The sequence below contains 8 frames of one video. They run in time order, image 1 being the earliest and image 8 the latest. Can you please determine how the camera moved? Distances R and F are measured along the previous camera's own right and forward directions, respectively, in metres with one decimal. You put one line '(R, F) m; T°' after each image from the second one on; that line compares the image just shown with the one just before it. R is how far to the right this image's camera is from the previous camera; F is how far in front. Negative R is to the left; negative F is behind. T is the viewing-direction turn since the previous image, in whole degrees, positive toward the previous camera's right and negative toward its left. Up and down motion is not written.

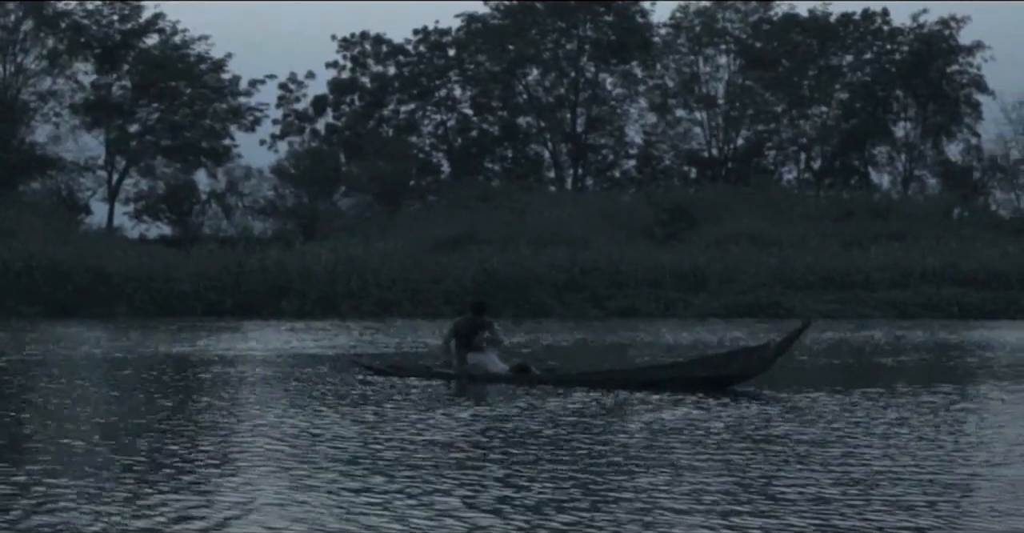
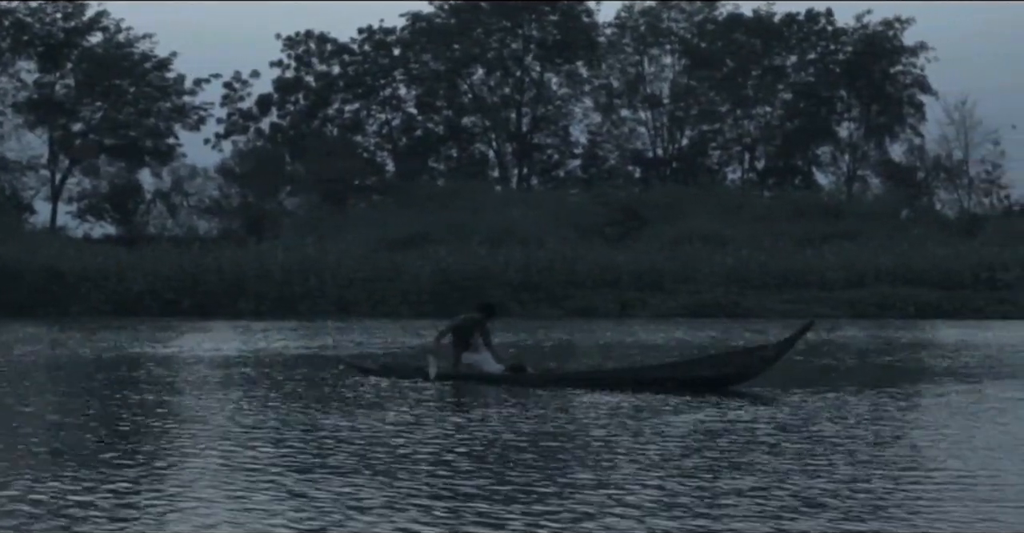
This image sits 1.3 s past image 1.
(-0.4, +0.1) m; +2°
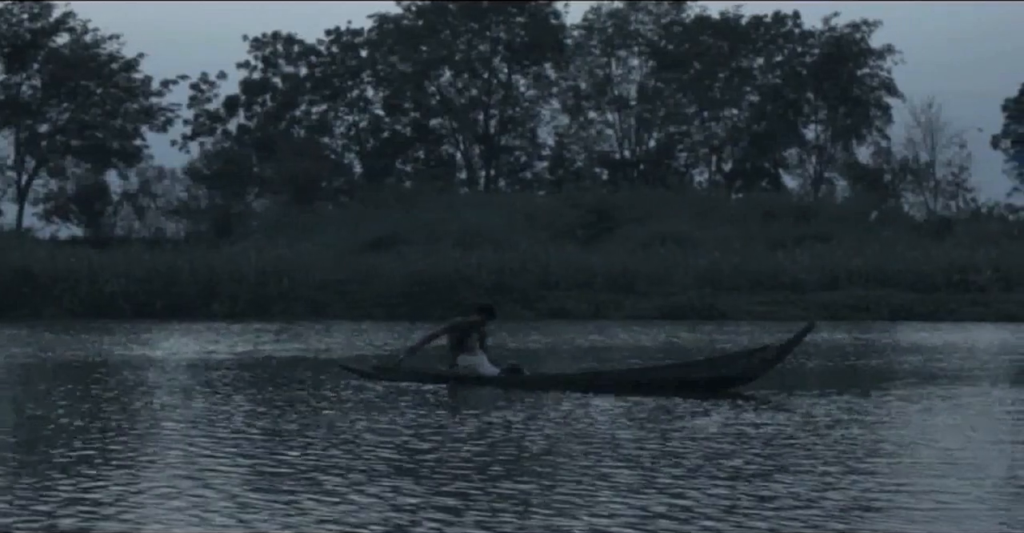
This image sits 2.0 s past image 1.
(-0.3, +0.1) m; +1°
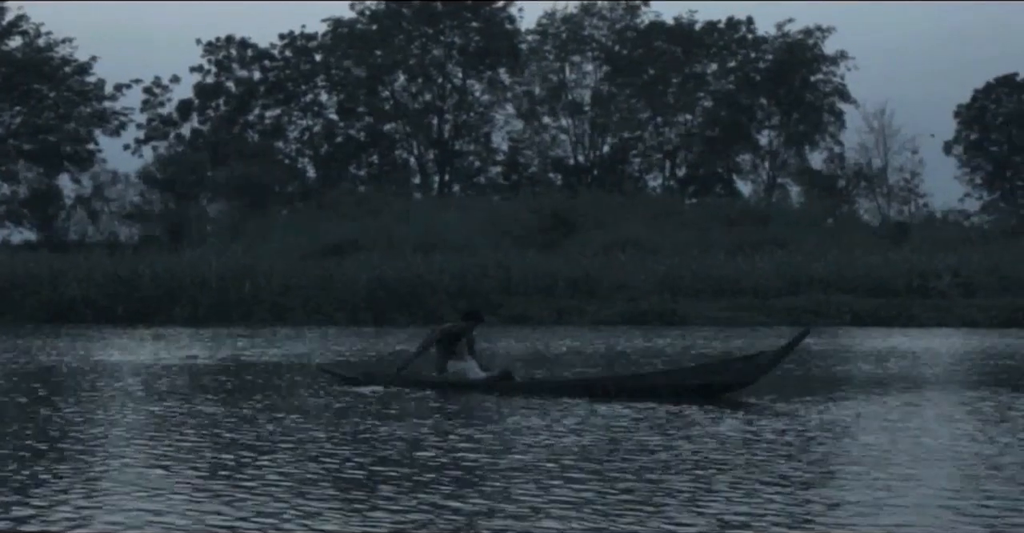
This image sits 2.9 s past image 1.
(-0.4, +0.1) m; +1°
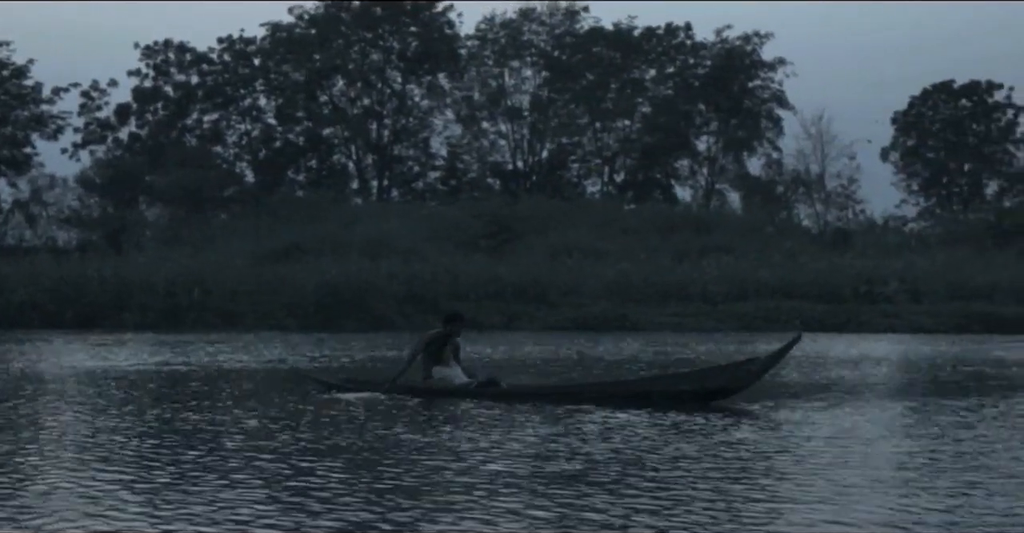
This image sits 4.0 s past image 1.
(-0.5, +0.1) m; +2°
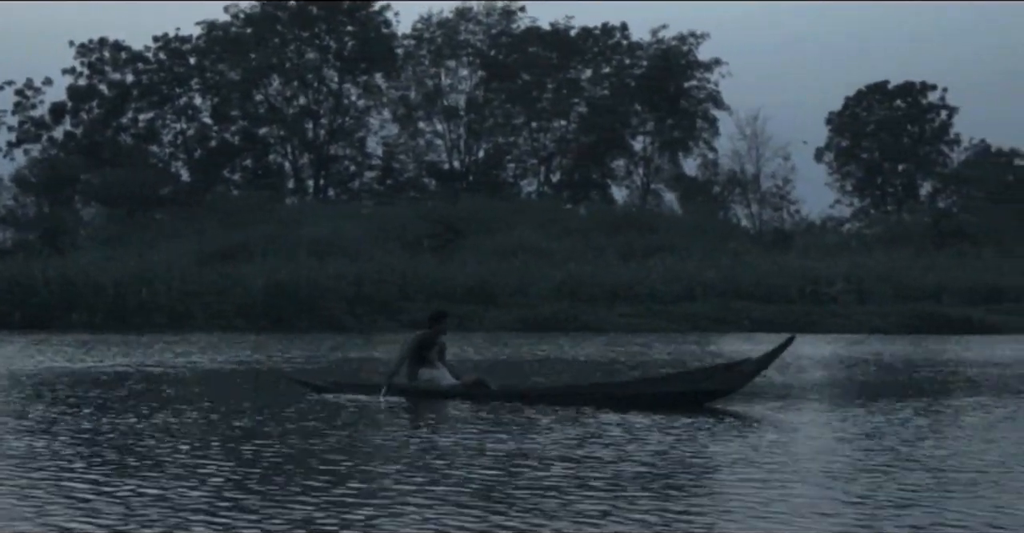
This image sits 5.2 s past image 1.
(-0.5, +0.1) m; +2°
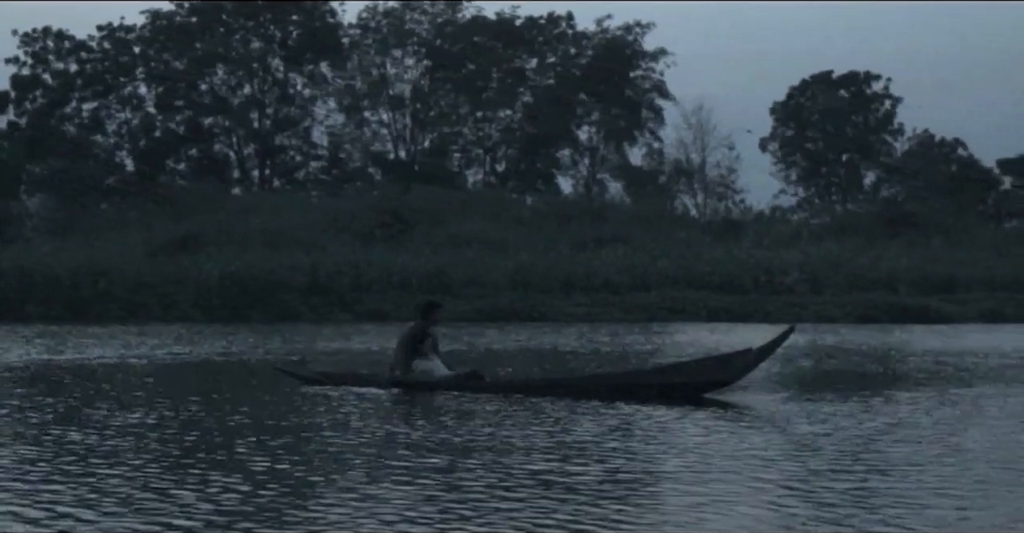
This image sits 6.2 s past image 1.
(-0.5, +0.1) m; +2°
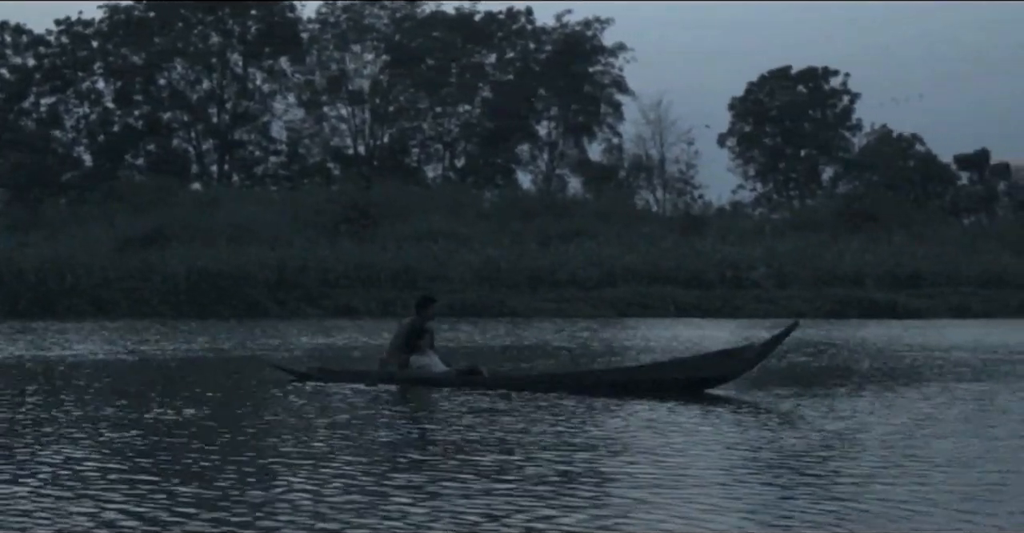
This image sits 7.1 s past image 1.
(-0.4, +0.1) m; +1°
